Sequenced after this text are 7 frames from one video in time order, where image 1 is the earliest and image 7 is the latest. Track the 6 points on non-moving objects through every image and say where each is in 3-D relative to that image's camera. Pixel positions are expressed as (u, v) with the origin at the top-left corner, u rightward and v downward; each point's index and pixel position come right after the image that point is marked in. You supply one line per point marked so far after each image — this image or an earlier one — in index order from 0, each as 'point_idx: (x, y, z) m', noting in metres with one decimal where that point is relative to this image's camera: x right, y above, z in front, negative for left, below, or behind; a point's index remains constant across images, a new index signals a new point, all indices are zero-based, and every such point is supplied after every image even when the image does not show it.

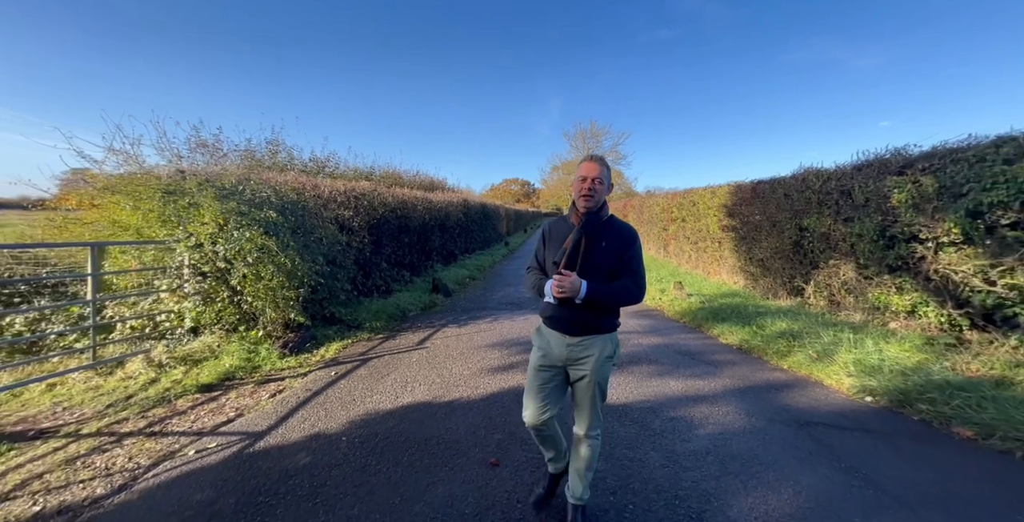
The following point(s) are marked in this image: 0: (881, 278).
0: (+5.6, -0.2, +5.6) m
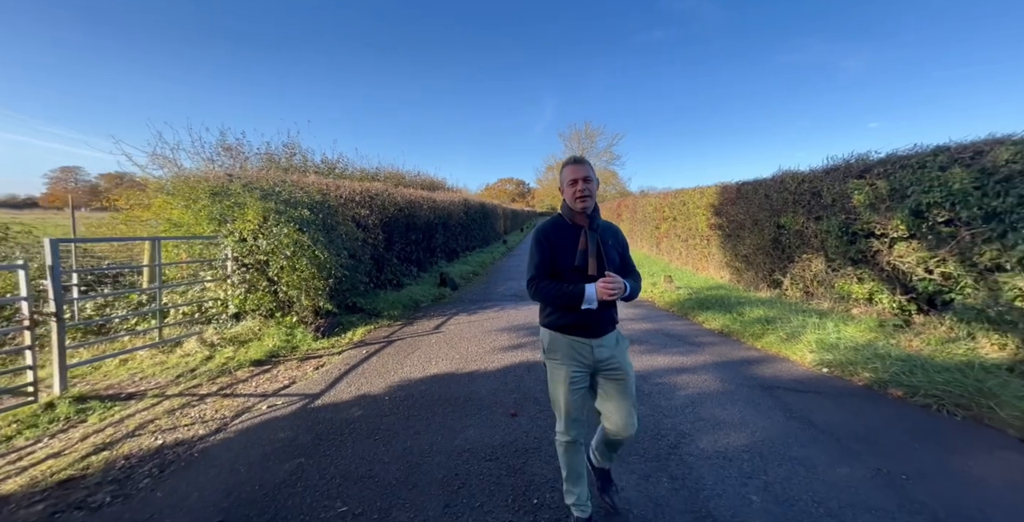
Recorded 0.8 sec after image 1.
0: (+5.7, -0.1, +6.3) m
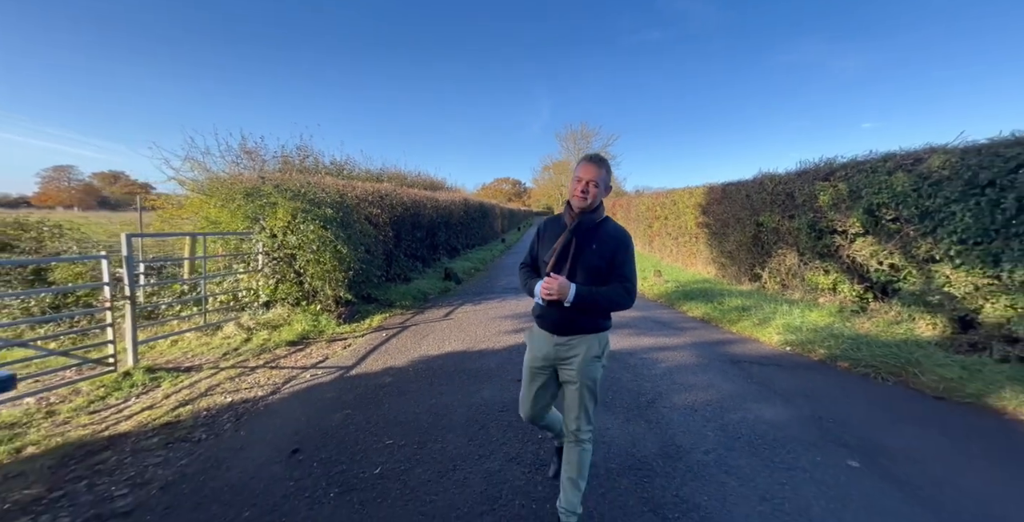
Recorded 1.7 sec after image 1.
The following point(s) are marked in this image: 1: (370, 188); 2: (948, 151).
0: (+5.7, 0.0, +7.0) m
1: (-3.2, +1.7, +8.4) m
2: (+5.5, +1.4, +4.6) m
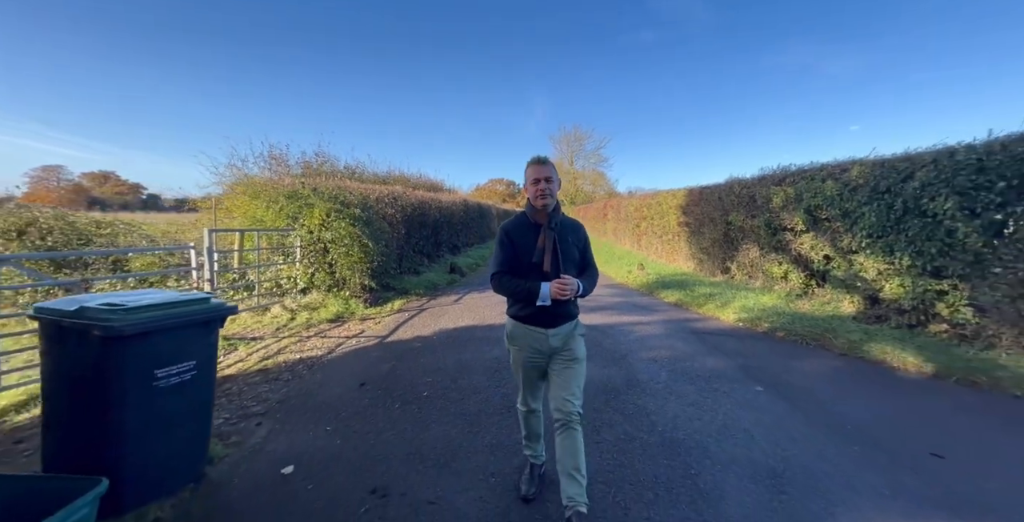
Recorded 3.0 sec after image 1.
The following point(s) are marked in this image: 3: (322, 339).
0: (+5.7, +0.1, +8.1) m
1: (-3.3, +1.8, +9.4) m
2: (+5.5, +1.5, +5.8) m
3: (-2.7, -1.1, +5.2) m
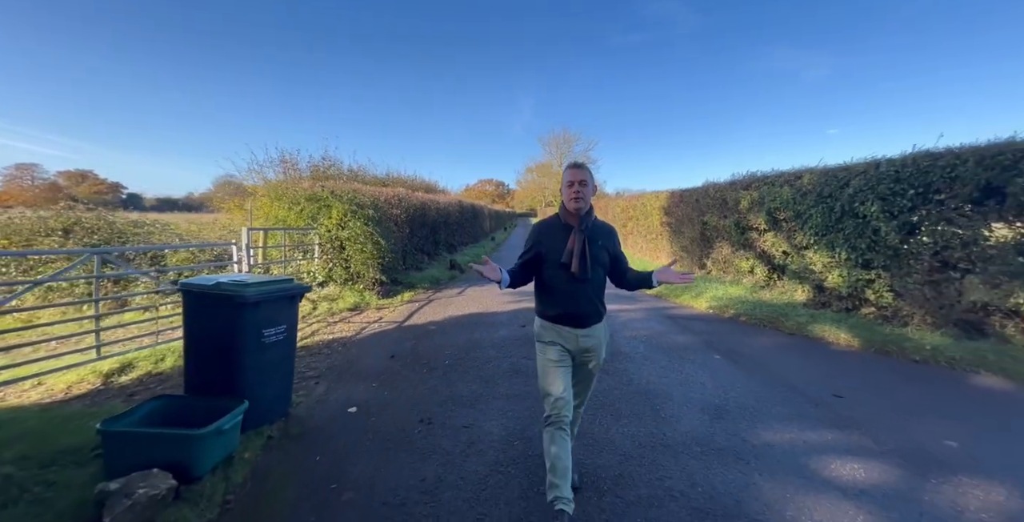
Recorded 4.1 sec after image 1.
0: (+5.6, +0.2, +9.1) m
1: (-3.4, +1.9, +10.1) m
2: (+5.5, +1.6, +6.8) m
3: (-2.7, -1.0, +6.0) m
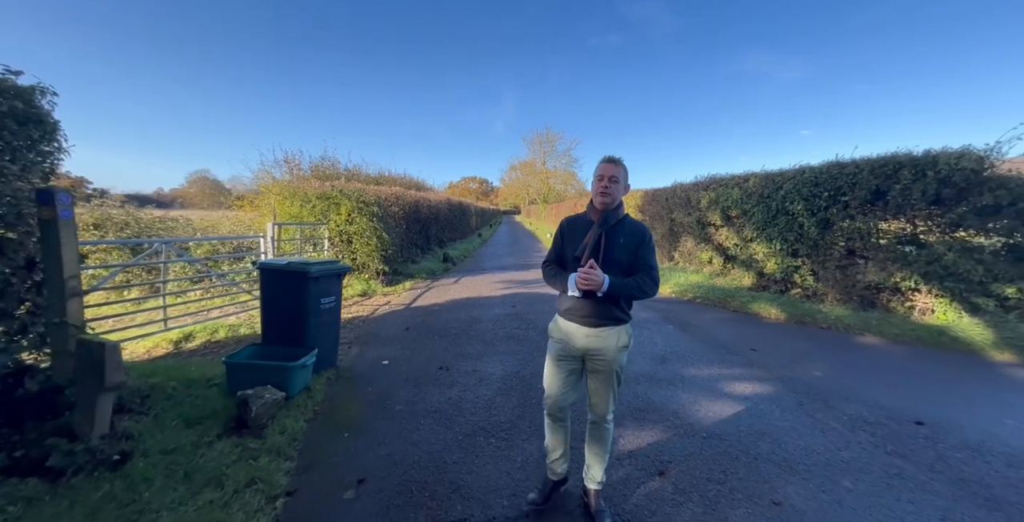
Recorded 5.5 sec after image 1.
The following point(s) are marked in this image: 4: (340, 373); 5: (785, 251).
0: (+5.3, +0.4, +10.4) m
1: (-3.7, +2.1, +11.0) m
2: (+5.3, +1.8, +8.0) m
3: (-2.8, -0.9, +6.9) m
4: (-1.9, -1.2, +4.0) m
5: (+5.3, +0.2, +7.2) m
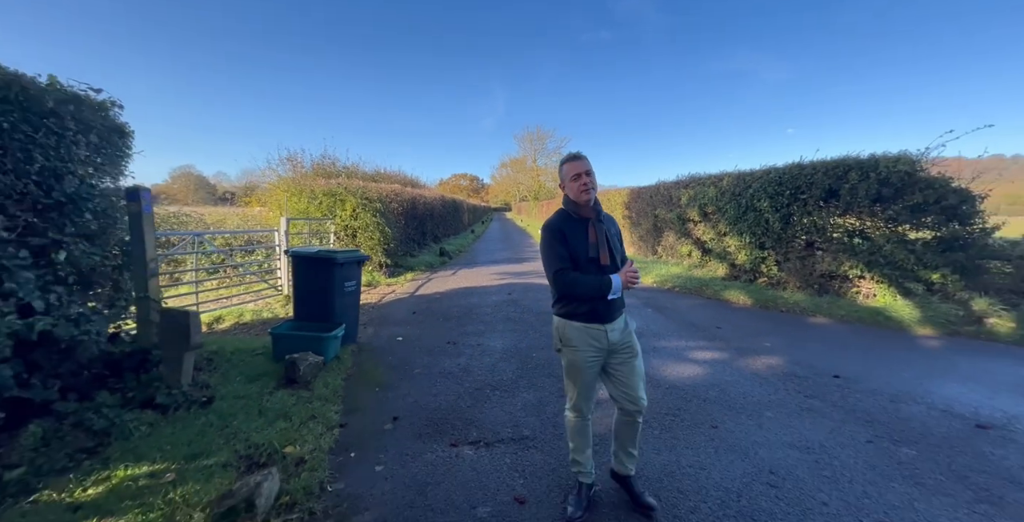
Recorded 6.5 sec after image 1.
0: (+5.1, +0.6, +11.1) m
1: (-3.9, +2.3, +11.5) m
2: (+5.2, +2.0, +8.8) m
3: (-2.9, -0.7, +7.4) m
4: (-1.9, -1.1, +4.6) m
5: (+5.2, +0.4, +8.0) m
